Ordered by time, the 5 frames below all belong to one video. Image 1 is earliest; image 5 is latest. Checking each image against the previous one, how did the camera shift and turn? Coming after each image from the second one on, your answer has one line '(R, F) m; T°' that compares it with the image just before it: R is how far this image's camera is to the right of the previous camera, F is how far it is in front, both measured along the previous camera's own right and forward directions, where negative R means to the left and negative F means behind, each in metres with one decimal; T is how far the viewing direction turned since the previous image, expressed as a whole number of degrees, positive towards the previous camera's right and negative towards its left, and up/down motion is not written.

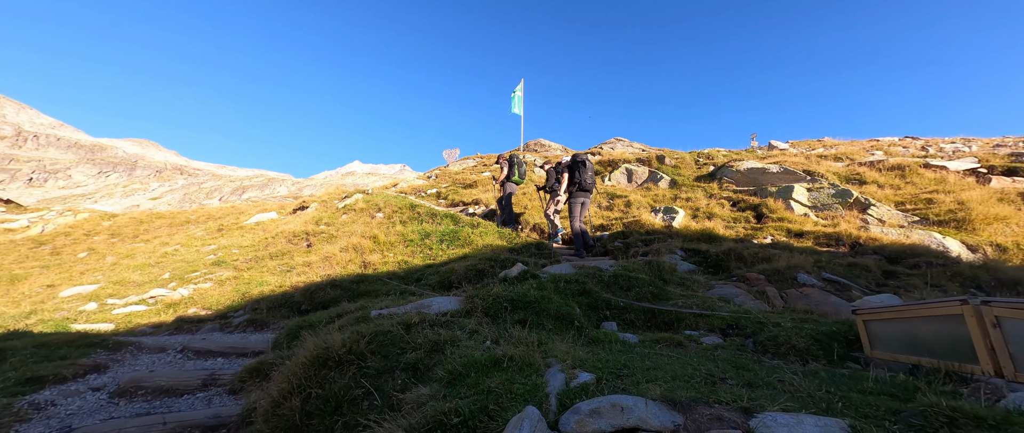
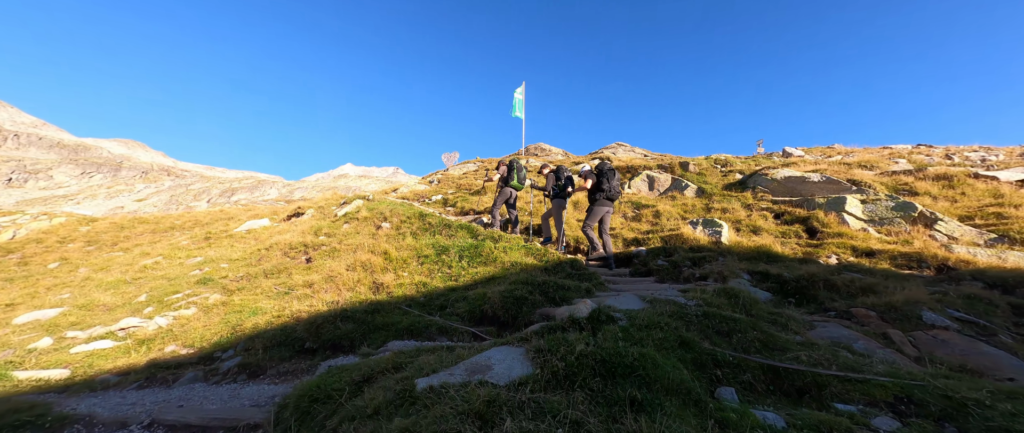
(-0.9, +1.0) m; +1°
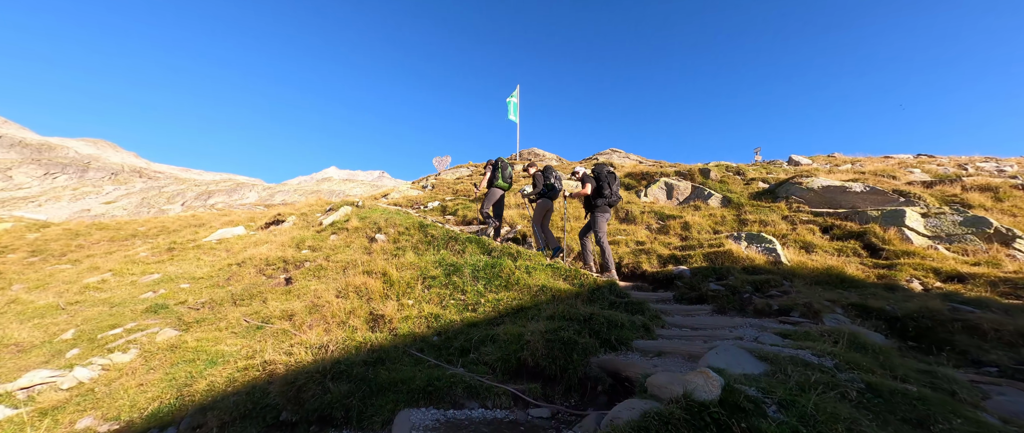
(-0.8, +1.3) m; +2°
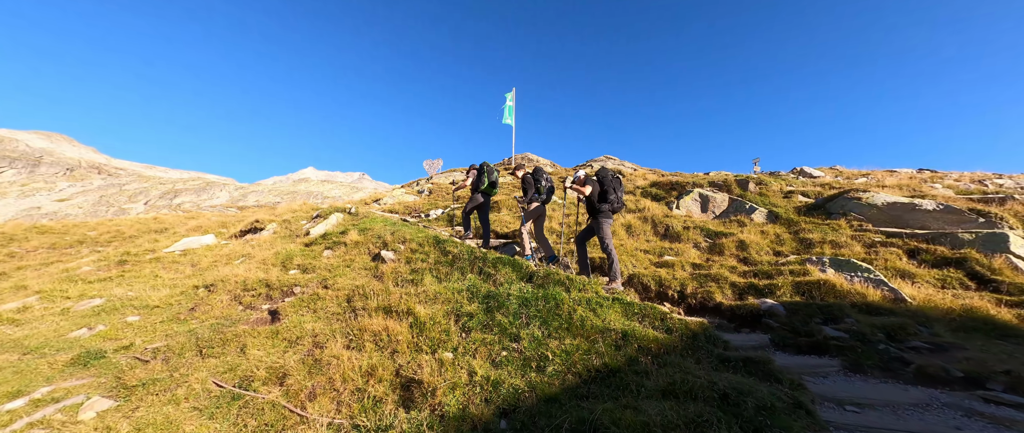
(-1.3, +1.6) m; +3°
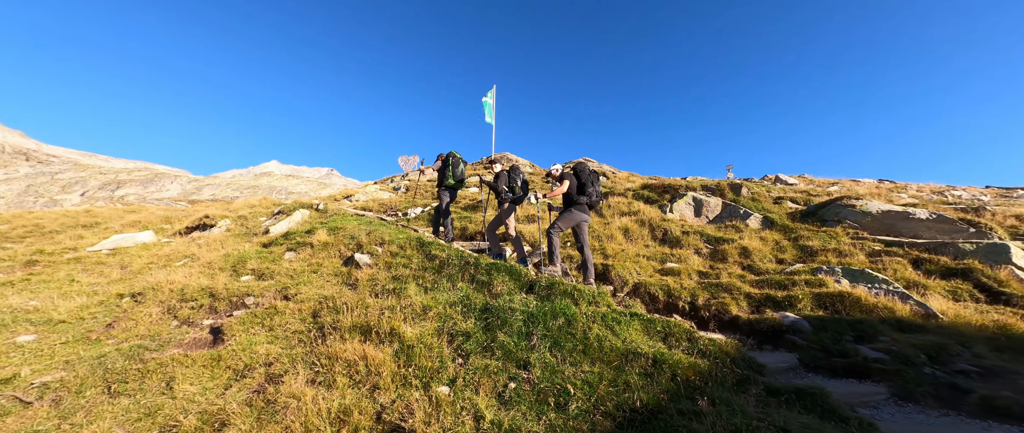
(-0.5, +0.9) m; +4°
